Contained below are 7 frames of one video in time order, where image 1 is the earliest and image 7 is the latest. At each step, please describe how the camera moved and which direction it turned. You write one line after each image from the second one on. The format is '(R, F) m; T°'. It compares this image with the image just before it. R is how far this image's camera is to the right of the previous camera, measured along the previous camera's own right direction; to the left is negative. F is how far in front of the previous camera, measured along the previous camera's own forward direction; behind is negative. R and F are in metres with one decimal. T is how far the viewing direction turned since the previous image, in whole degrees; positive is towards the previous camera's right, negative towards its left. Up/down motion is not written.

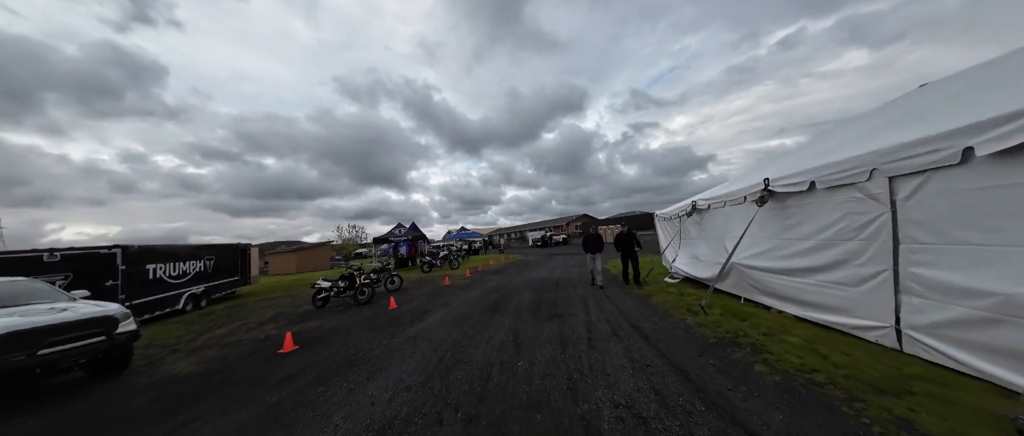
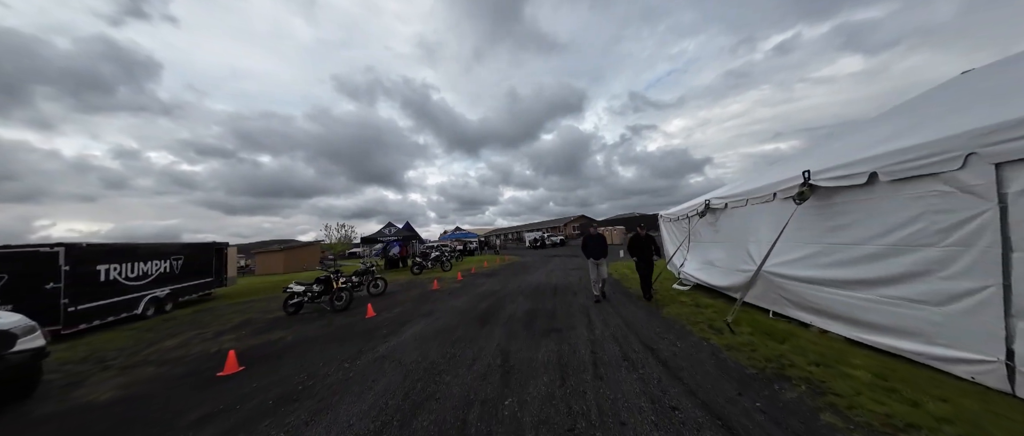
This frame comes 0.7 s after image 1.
(+0.1, +0.8) m; +1°
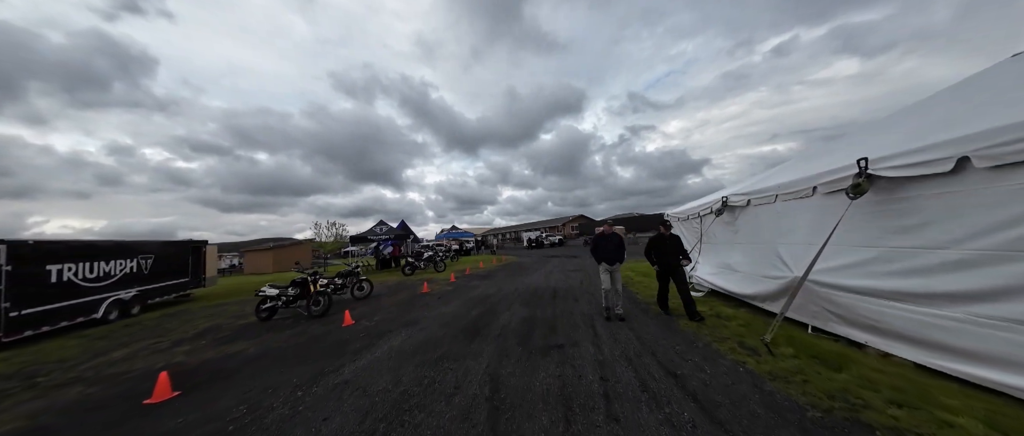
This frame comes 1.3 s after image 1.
(+0.1, +0.7) m; 0°
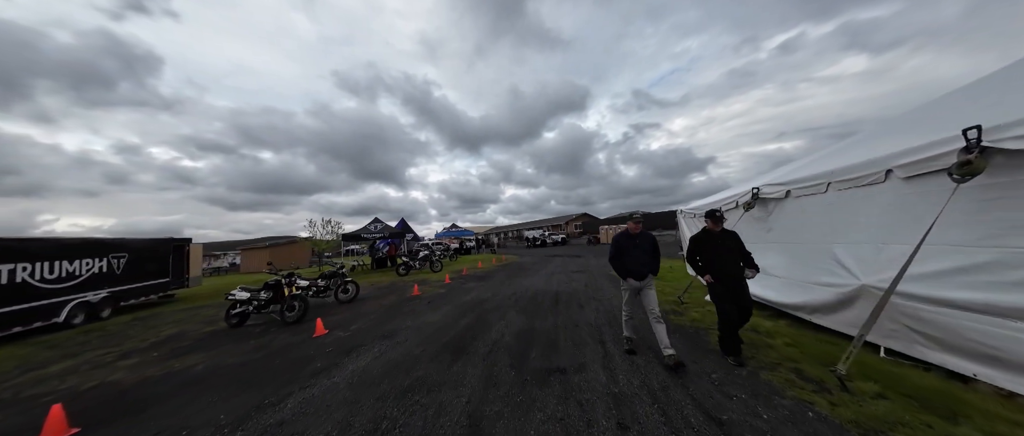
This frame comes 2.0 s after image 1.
(+0.2, +0.8) m; -1°
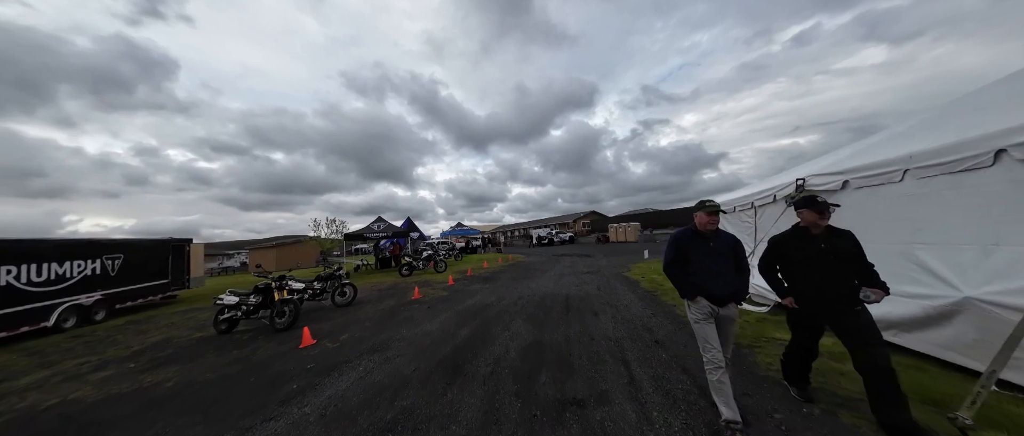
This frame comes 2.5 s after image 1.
(0.0, +0.6) m; -1°
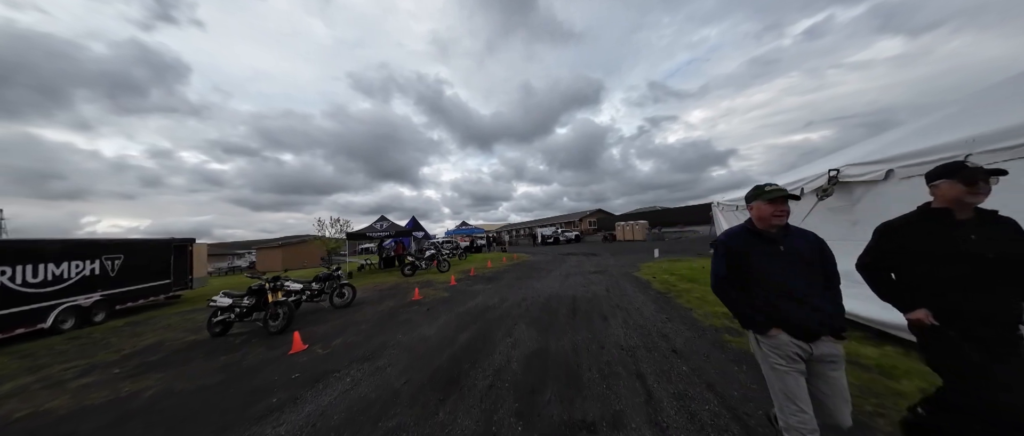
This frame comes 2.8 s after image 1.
(+0.1, +0.4) m; -1°
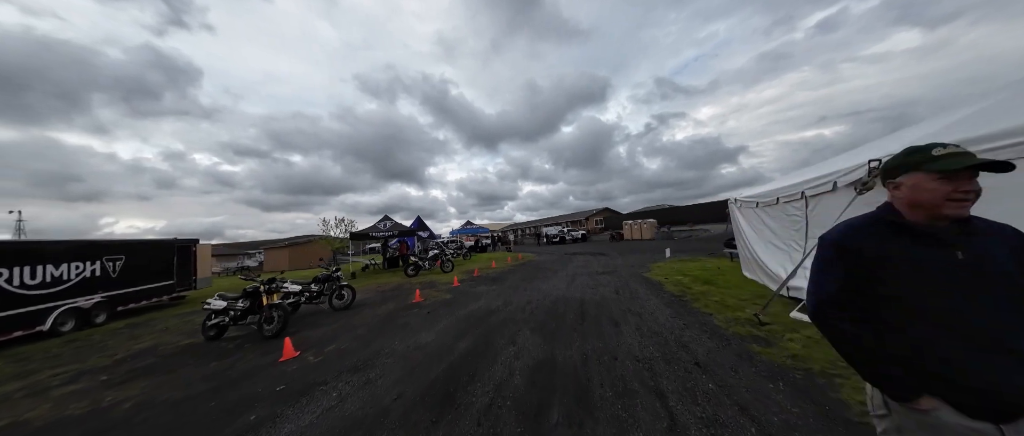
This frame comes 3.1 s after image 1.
(0.0, +0.4) m; -1°
